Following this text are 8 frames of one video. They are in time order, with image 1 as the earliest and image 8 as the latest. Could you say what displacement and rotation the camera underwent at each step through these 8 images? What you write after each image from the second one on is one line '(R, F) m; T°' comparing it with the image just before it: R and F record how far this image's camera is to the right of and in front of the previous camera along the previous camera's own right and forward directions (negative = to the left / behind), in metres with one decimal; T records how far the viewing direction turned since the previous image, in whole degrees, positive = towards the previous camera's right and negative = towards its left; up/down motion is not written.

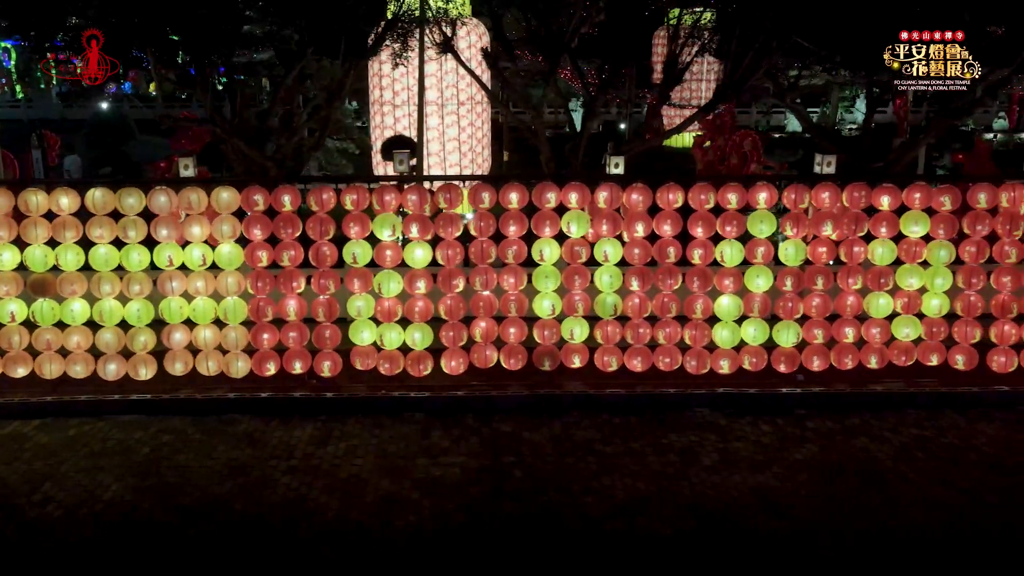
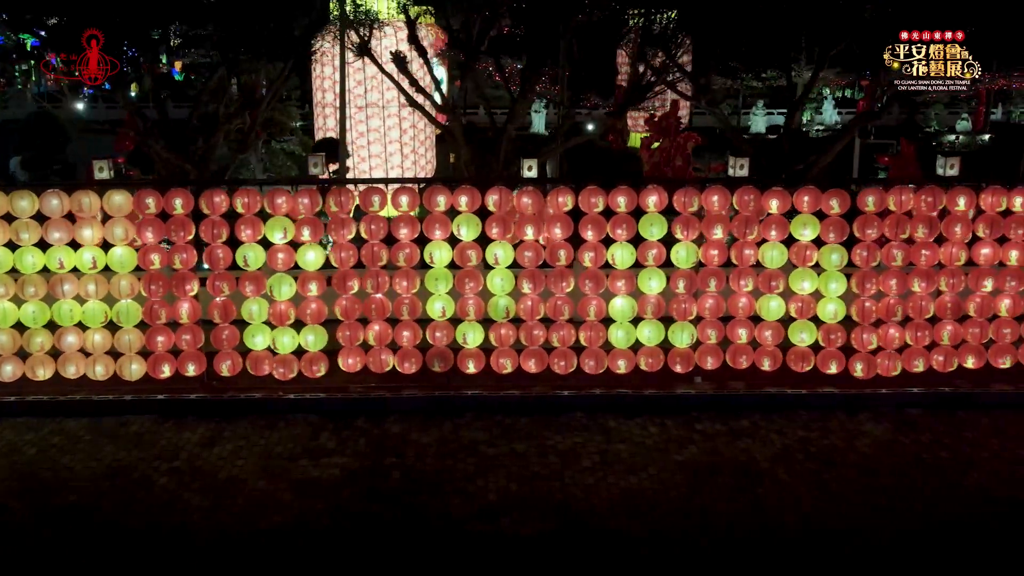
(+0.6, 0.0) m; 0°
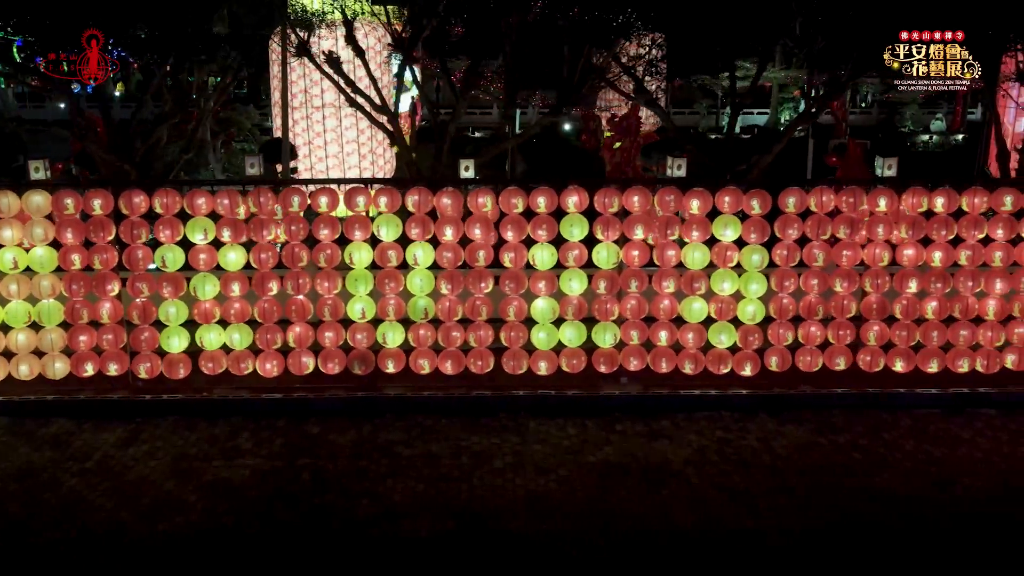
(+0.5, 0.0) m; 0°
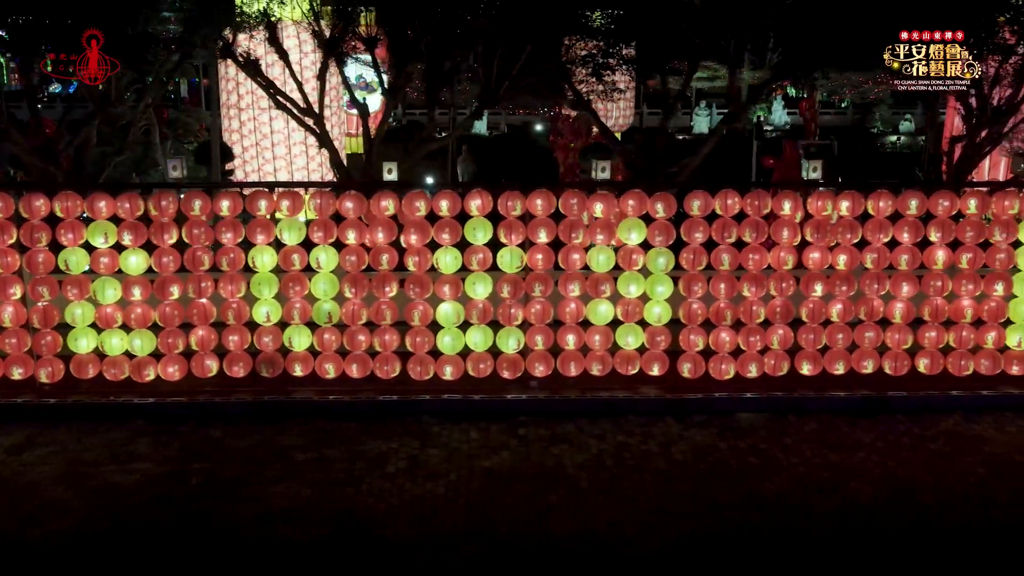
(+0.6, 0.0) m; 0°
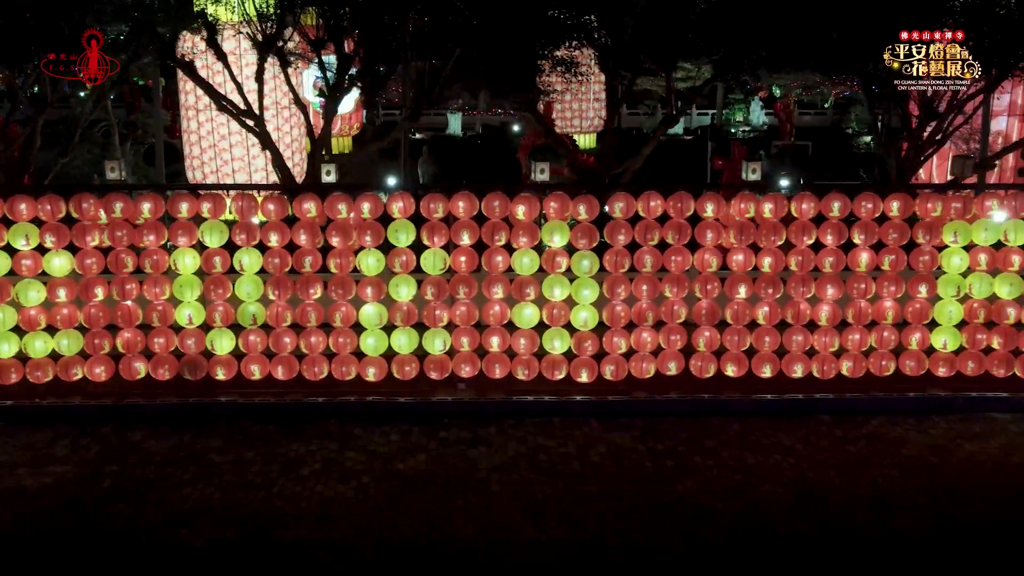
(+0.5, 0.0) m; 0°
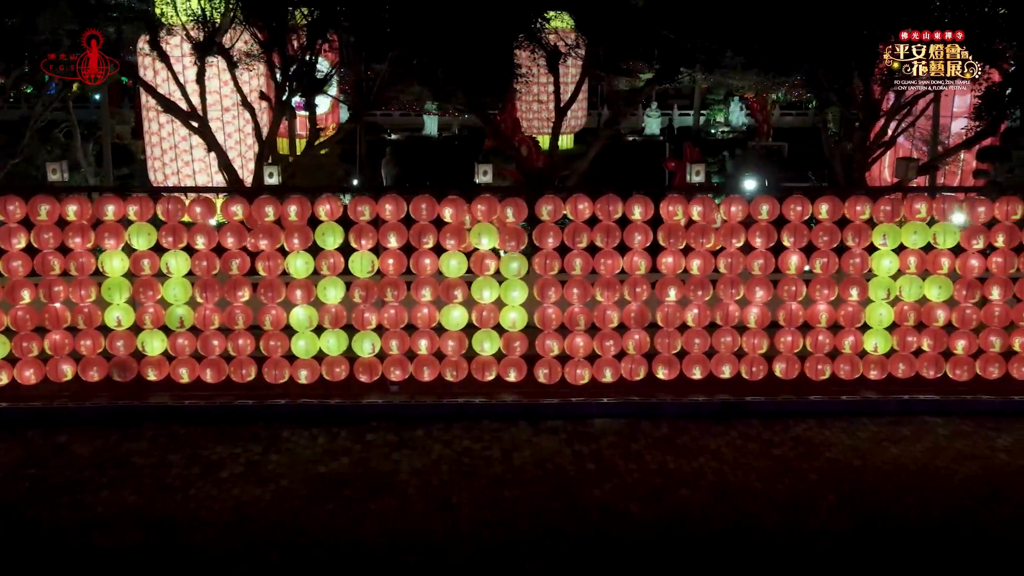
(+0.4, 0.0) m; 0°
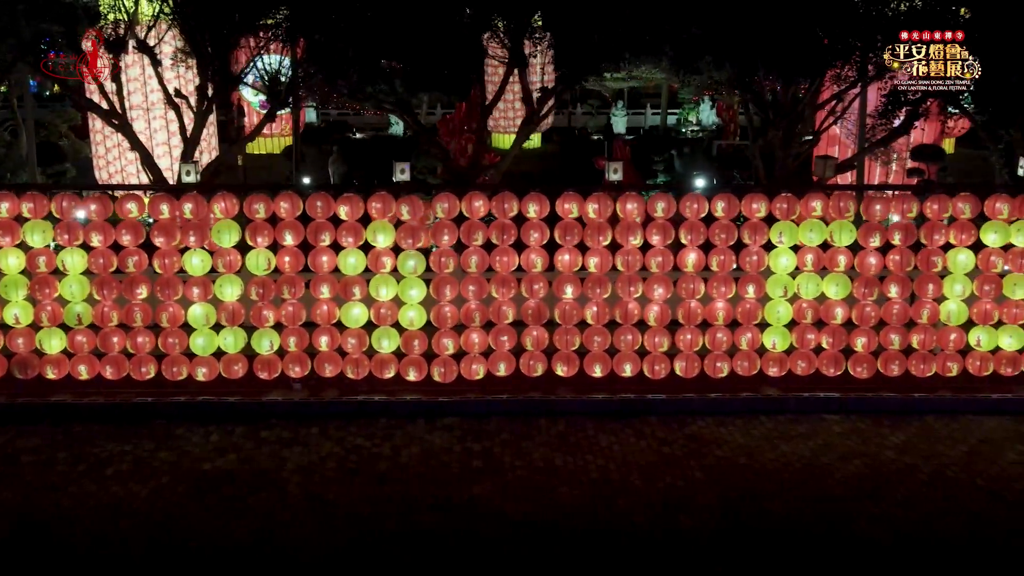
(+0.6, 0.0) m; 0°
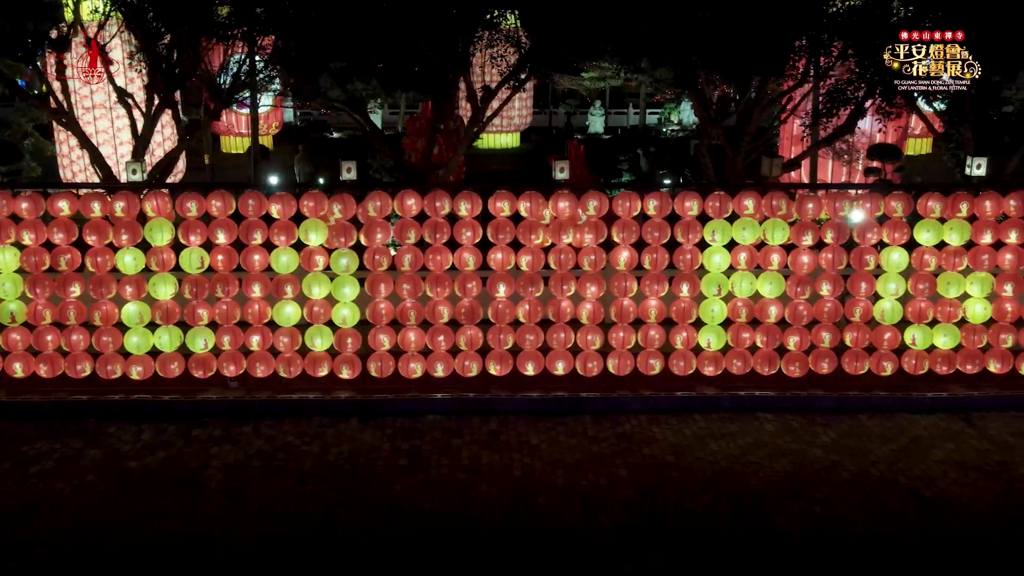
(+0.4, 0.0) m; 0°
